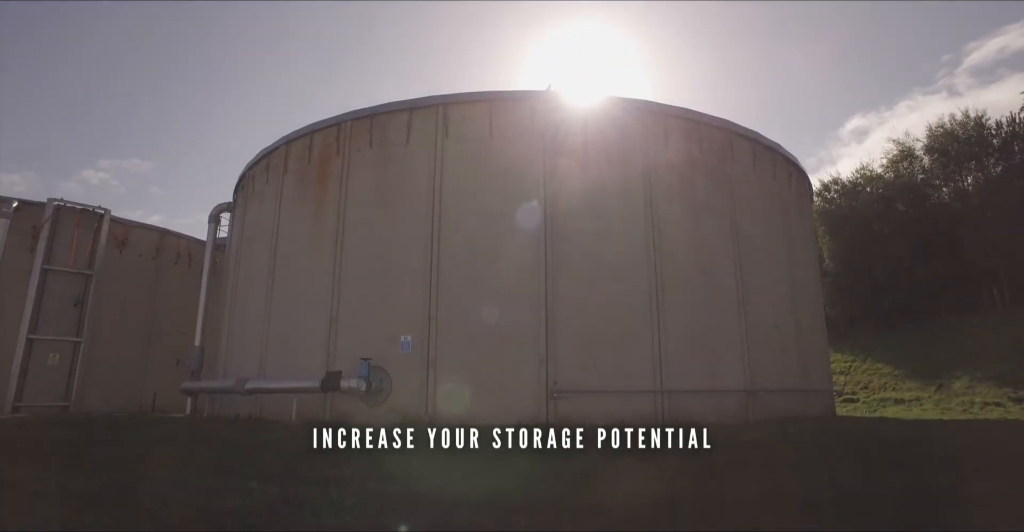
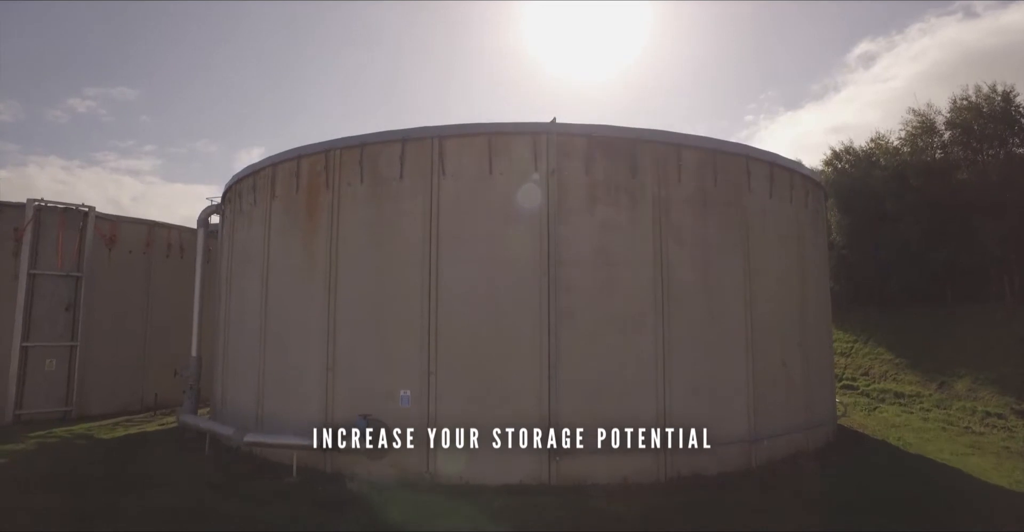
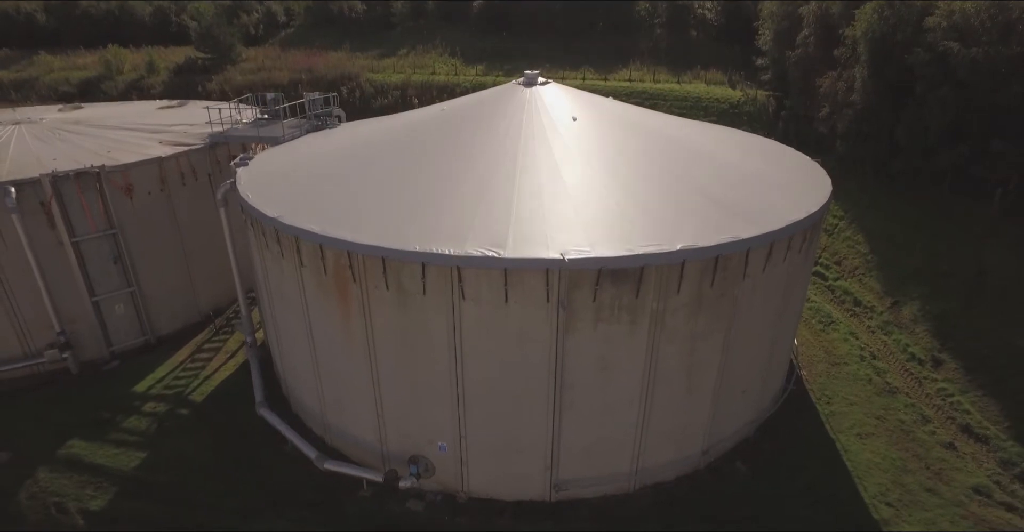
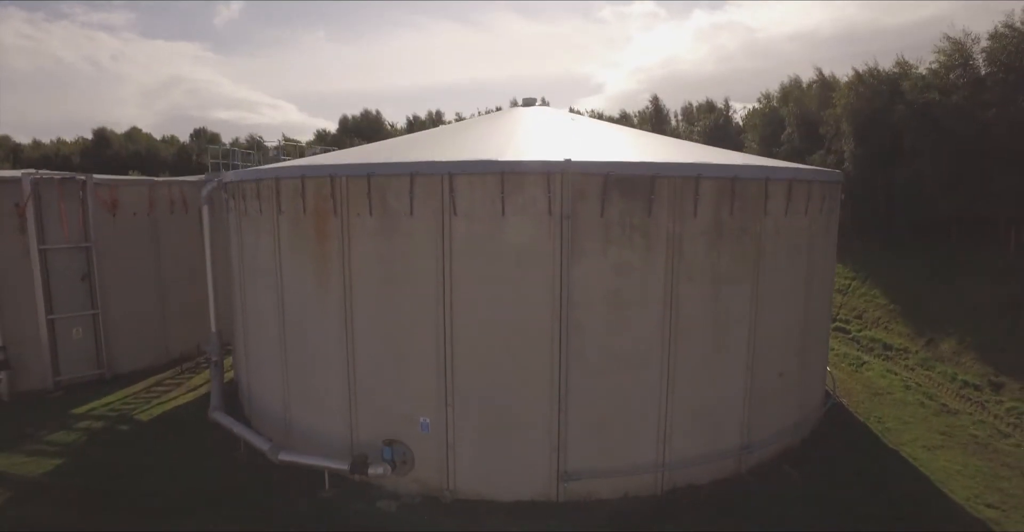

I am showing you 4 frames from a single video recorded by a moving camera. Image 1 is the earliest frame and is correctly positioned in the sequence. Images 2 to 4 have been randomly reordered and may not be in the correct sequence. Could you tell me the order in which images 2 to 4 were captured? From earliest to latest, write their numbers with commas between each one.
2, 4, 3
